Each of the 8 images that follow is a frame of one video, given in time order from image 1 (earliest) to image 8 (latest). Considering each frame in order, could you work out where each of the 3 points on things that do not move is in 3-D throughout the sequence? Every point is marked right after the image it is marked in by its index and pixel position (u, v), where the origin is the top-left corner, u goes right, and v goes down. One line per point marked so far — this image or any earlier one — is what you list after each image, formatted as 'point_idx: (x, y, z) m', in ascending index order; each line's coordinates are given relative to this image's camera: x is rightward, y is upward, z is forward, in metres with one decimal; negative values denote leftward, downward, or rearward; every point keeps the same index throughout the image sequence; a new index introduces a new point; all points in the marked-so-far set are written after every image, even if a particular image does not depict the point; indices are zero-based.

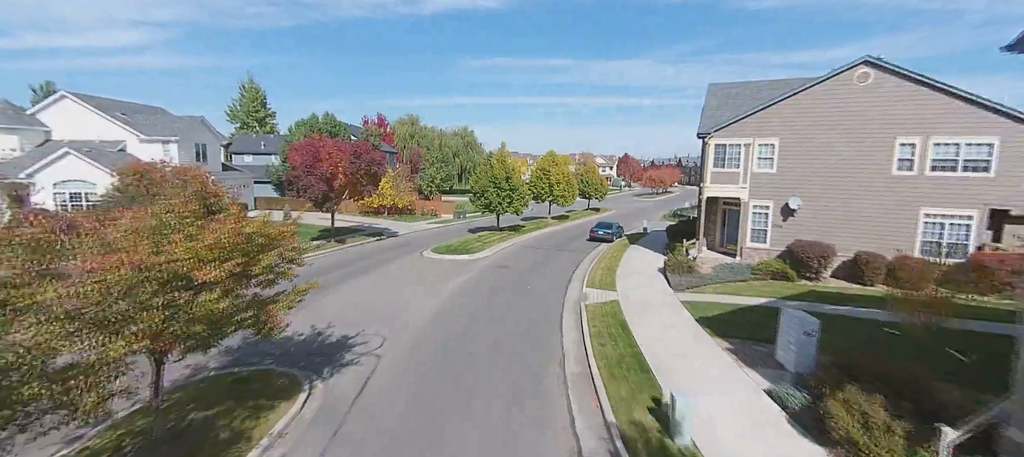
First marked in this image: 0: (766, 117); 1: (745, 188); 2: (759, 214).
0: (+8.9, +3.9, +15.6) m
1: (+8.3, +1.4, +15.9) m
2: (+8.8, +0.5, +15.9) m
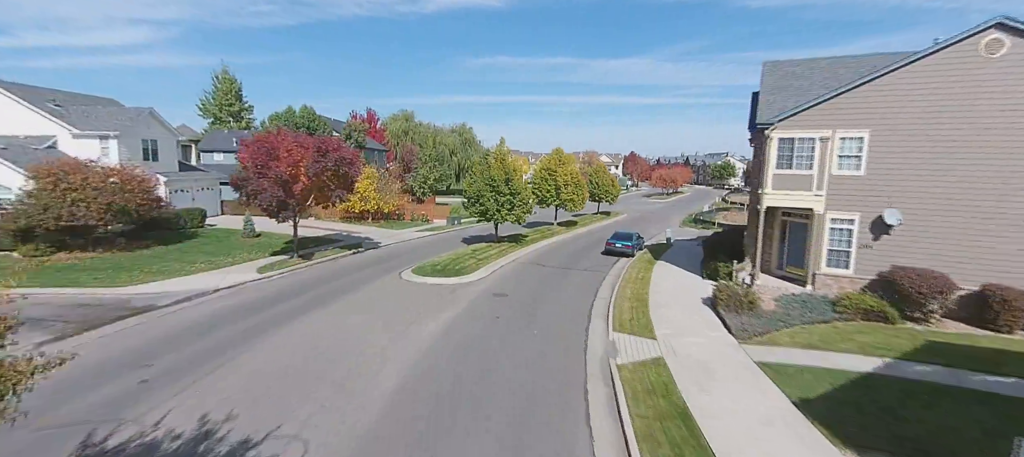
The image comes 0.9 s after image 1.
0: (+8.9, +3.3, +11.8) m
1: (+8.3, +0.9, +12.1) m
2: (+8.8, 0.0, +12.0) m
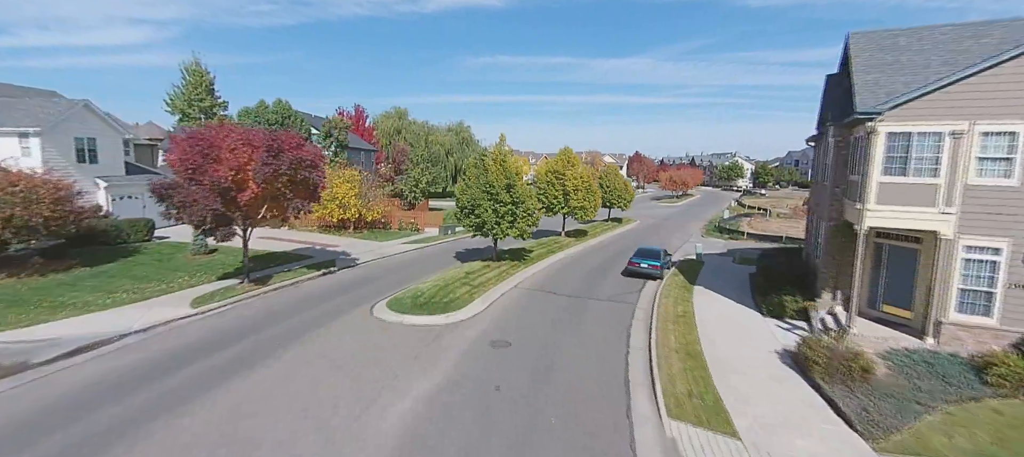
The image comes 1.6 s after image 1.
0: (+9.0, +2.7, +8.3) m
1: (+8.4, +0.3, +8.6) m
2: (+8.9, -0.6, +8.6) m
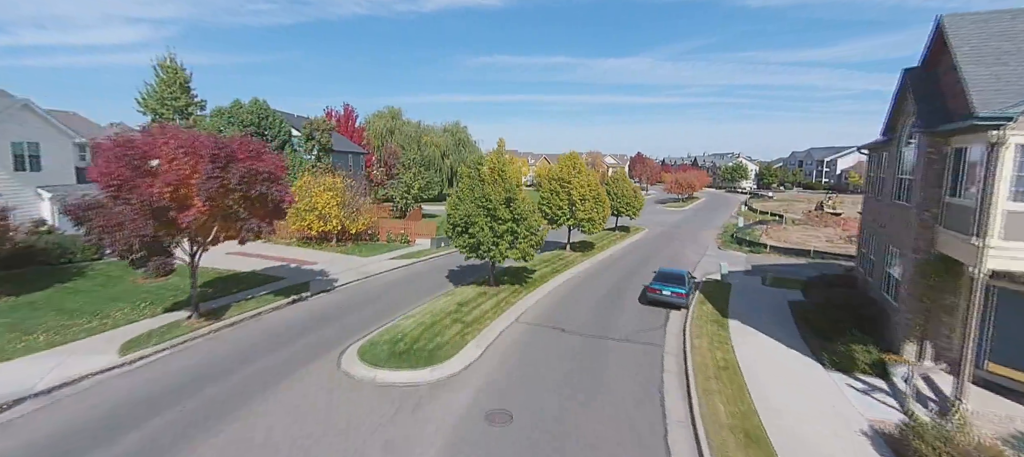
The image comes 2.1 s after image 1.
0: (+9.0, +2.1, +6.0) m
1: (+8.5, -0.4, +6.3) m
2: (+8.9, -1.3, +6.3) m
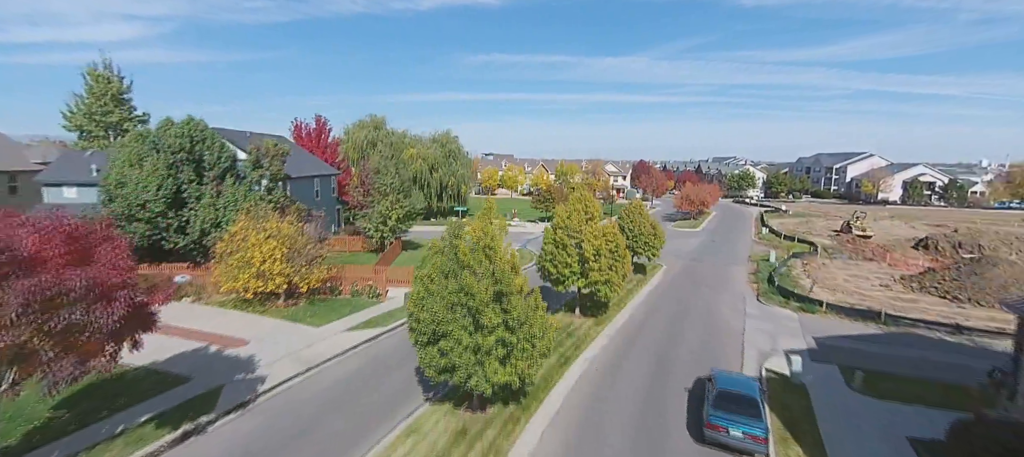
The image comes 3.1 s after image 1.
0: (+8.9, -0.2, +1.5) m
1: (+8.4, -2.6, +1.8) m
2: (+8.8, -3.6, +1.8) m
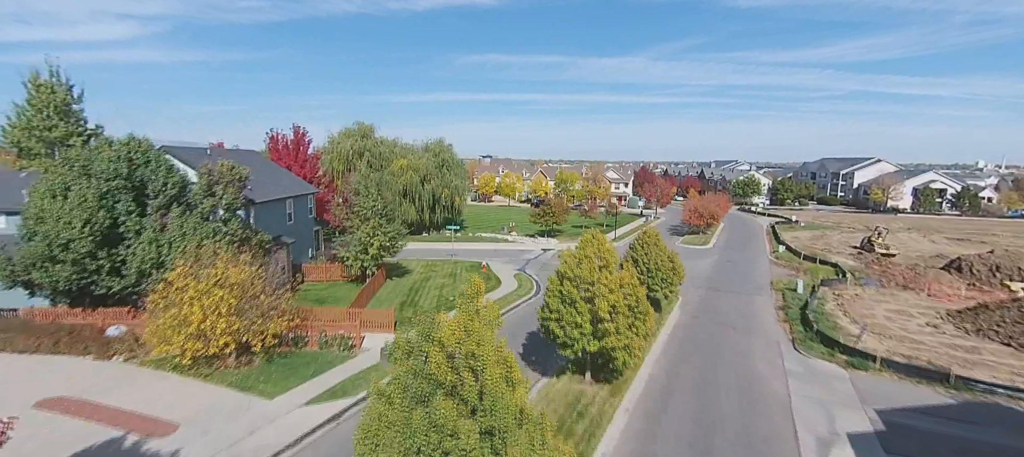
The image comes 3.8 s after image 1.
0: (+8.9, -1.7, -1.4) m
1: (+8.4, -4.1, -1.1) m
2: (+8.8, -5.0, -1.1) m
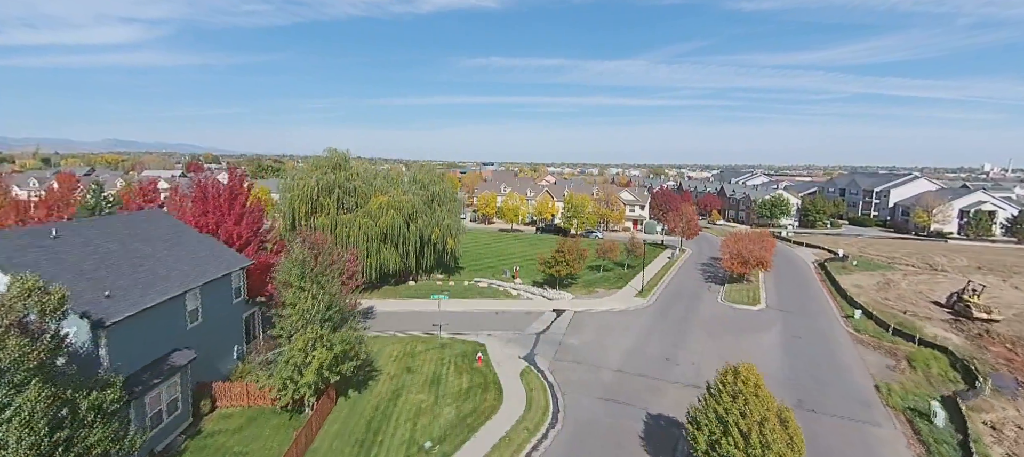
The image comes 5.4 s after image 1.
0: (+9.1, -5.4, -9.0) m
1: (+8.5, -7.8, -8.7) m
2: (+9.0, -8.7, -8.8) m
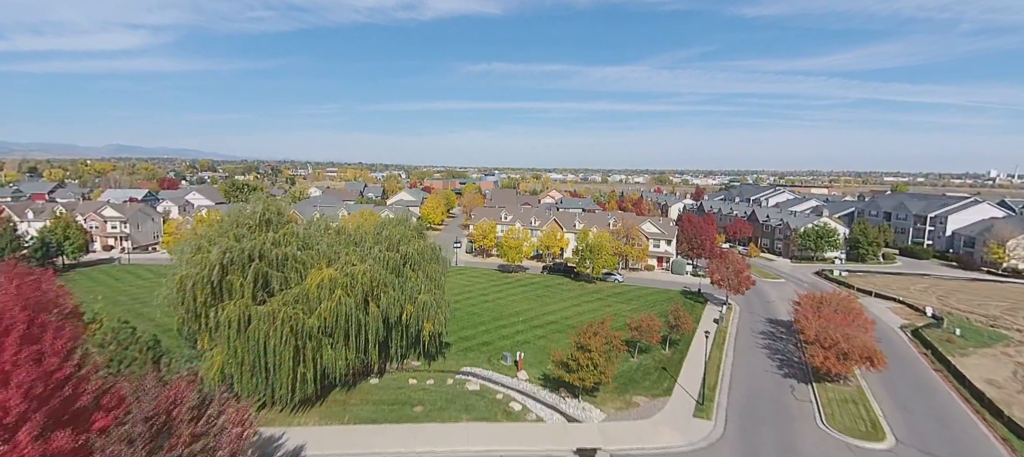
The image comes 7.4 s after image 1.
0: (+9.1, -9.5, -19.5) m
1: (+8.5, -11.9, -19.3) m
2: (+9.0, -12.8, -19.3) m
